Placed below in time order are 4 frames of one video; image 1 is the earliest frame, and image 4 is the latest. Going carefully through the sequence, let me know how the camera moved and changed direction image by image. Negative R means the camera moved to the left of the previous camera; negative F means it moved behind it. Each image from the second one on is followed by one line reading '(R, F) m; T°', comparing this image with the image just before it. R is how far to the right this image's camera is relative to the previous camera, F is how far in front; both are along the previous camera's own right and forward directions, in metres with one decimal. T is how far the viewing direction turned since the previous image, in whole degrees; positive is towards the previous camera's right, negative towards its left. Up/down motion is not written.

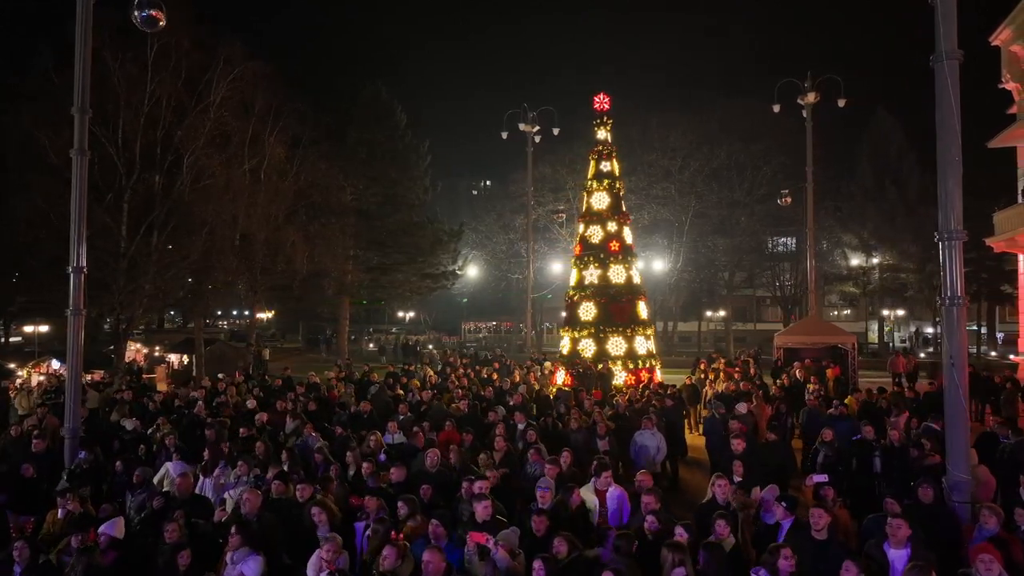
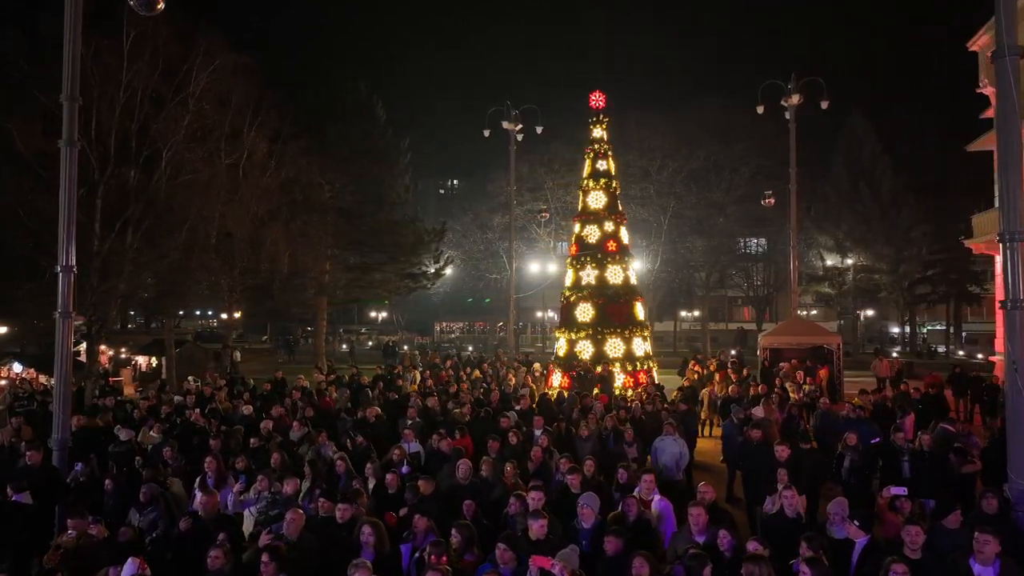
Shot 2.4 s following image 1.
(-0.9, +0.4) m; +3°
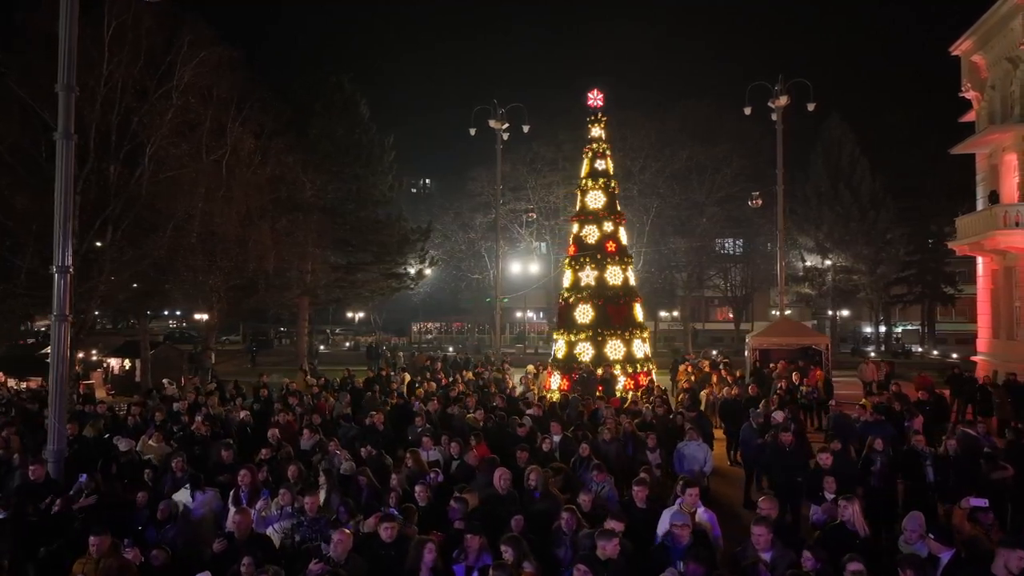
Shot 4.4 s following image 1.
(-0.8, +0.4) m; +3°
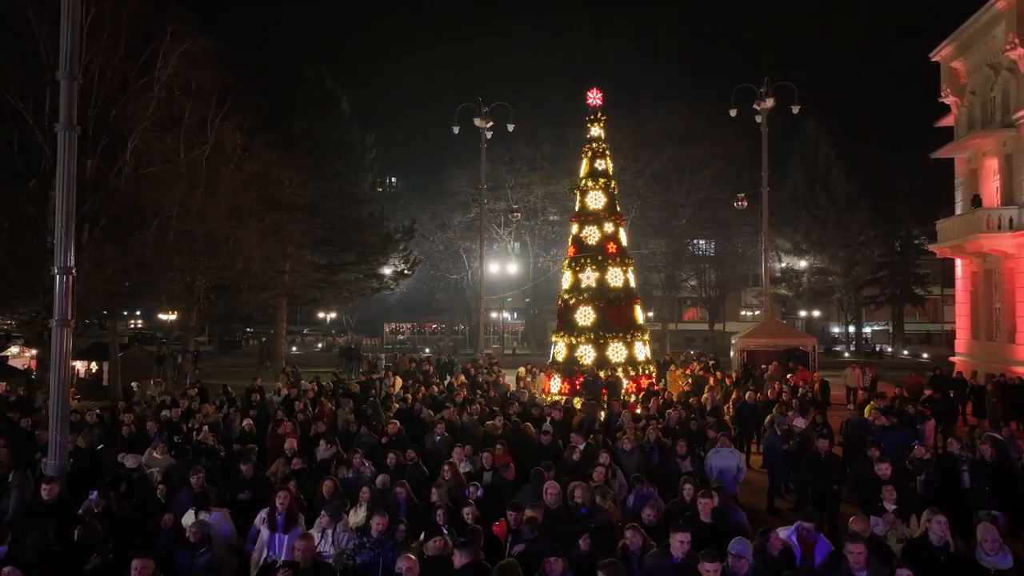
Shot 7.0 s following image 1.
(-1.1, +0.4) m; +3°
